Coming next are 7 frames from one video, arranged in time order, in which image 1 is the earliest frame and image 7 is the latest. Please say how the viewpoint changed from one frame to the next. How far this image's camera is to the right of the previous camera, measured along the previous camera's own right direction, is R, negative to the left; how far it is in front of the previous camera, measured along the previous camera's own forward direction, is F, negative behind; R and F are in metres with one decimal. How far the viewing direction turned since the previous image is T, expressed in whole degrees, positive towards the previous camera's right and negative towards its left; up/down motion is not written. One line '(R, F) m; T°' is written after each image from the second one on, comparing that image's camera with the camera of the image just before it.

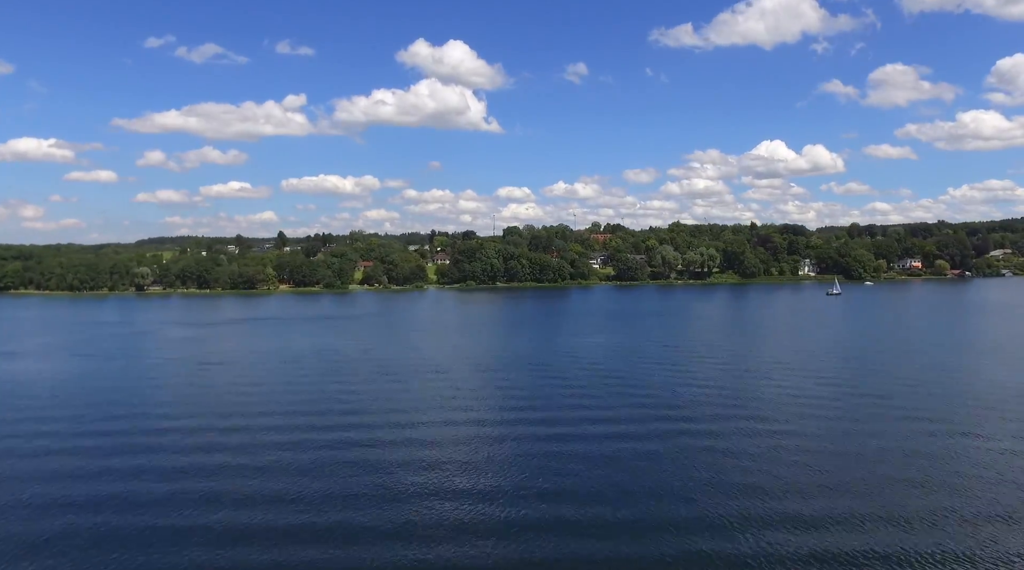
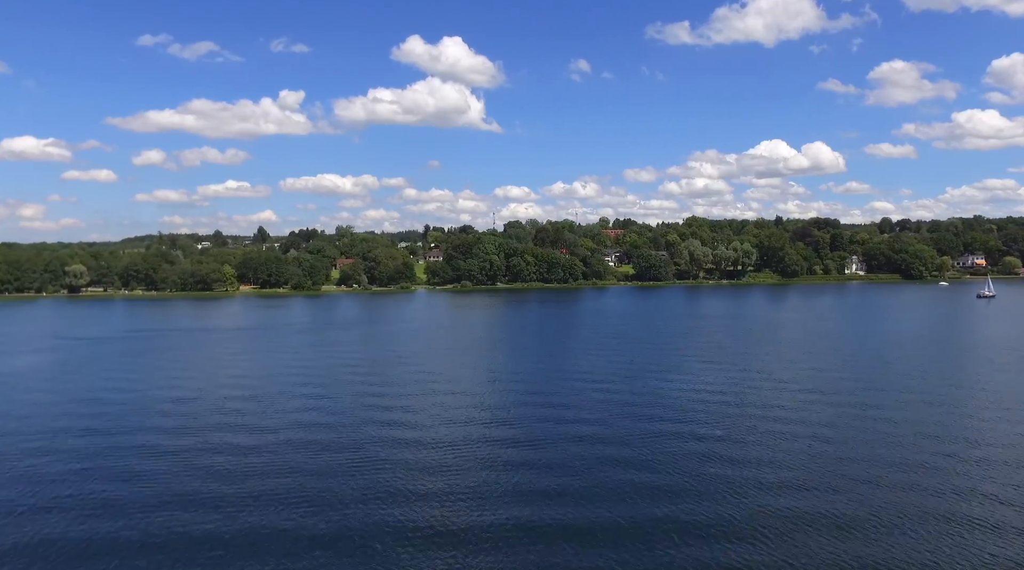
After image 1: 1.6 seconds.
(-0.3, +10.7) m; 0°
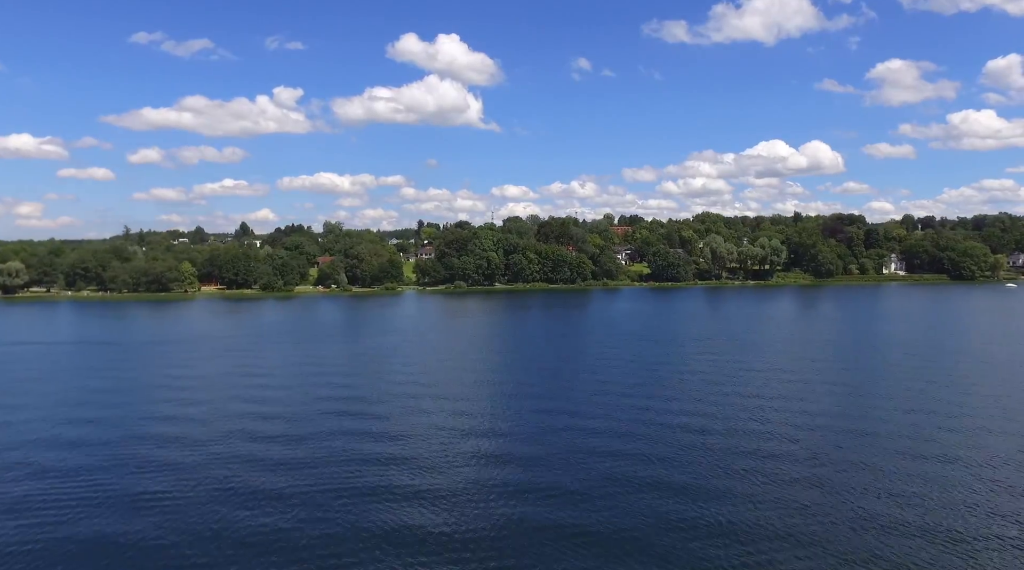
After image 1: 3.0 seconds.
(-0.2, +7.3) m; 0°
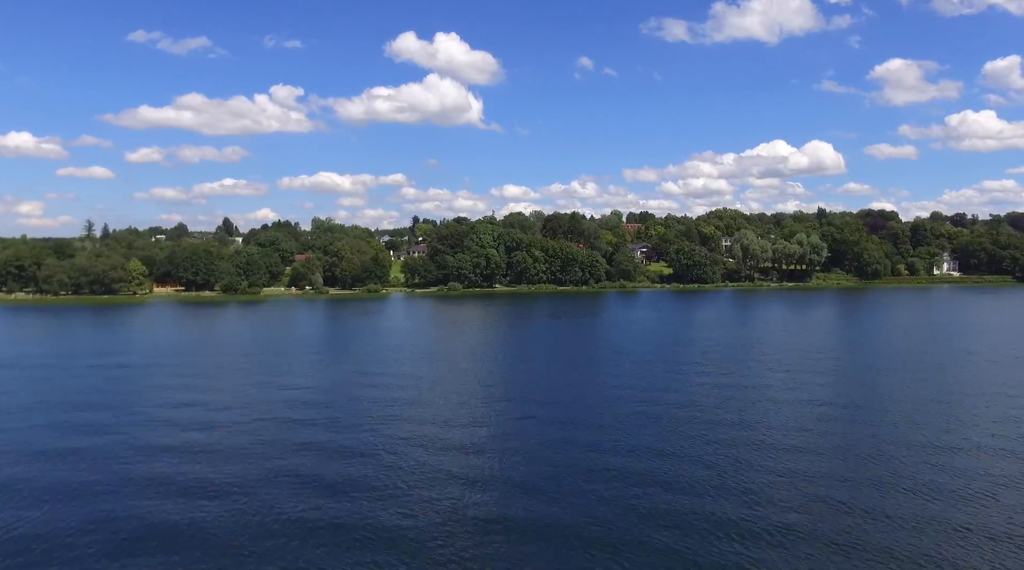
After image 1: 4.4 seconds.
(-0.1, +7.4) m; 0°
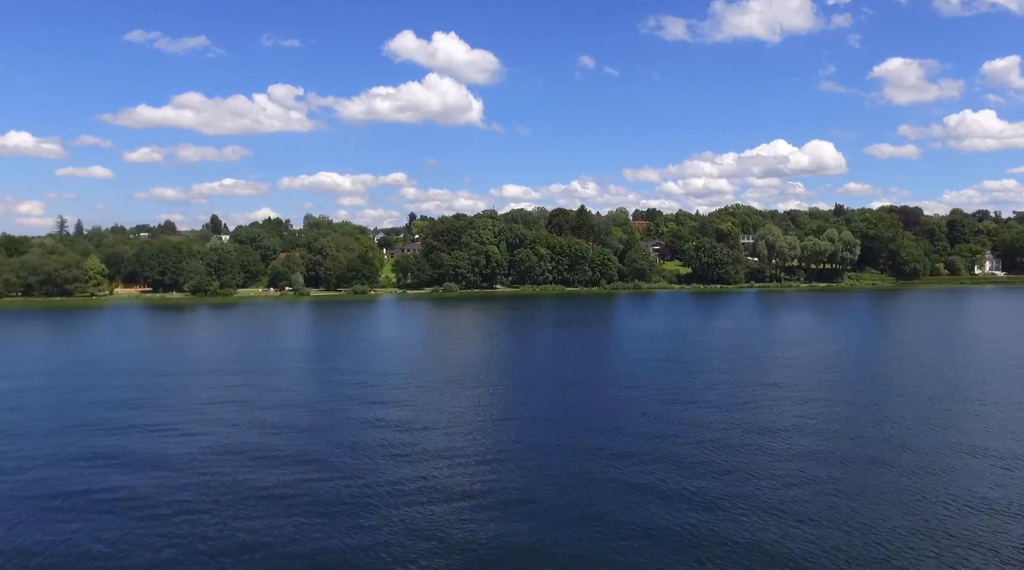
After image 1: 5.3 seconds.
(-0.1, +4.7) m; 0°
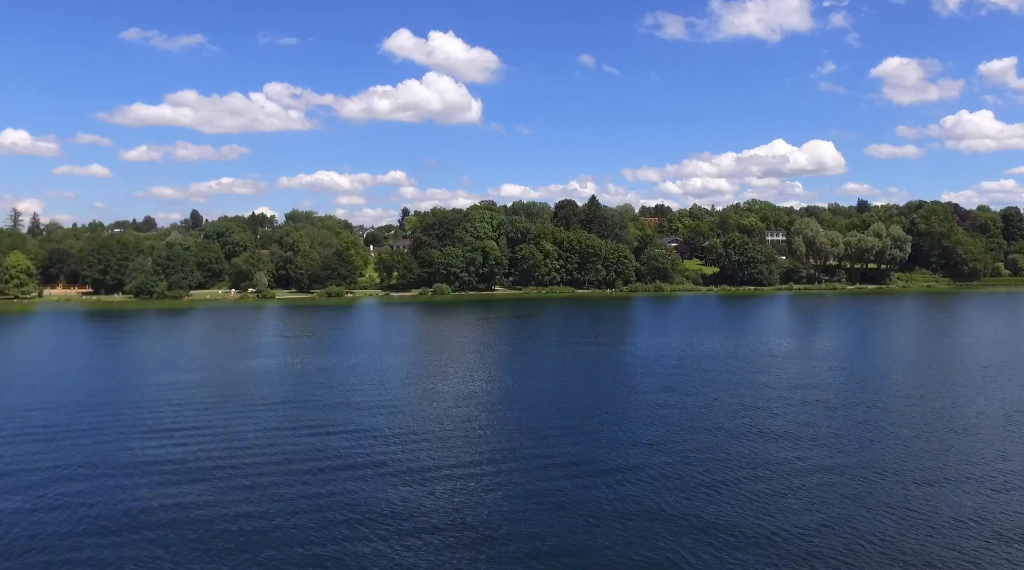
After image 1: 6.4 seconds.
(-0.1, +6.1) m; 0°
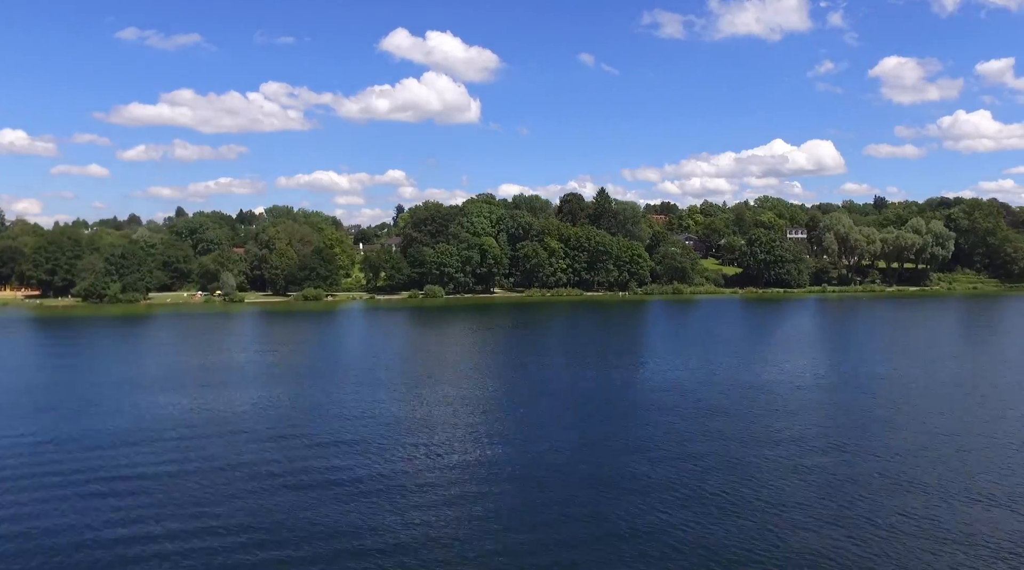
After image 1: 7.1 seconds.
(-0.1, +4.1) m; 0°
